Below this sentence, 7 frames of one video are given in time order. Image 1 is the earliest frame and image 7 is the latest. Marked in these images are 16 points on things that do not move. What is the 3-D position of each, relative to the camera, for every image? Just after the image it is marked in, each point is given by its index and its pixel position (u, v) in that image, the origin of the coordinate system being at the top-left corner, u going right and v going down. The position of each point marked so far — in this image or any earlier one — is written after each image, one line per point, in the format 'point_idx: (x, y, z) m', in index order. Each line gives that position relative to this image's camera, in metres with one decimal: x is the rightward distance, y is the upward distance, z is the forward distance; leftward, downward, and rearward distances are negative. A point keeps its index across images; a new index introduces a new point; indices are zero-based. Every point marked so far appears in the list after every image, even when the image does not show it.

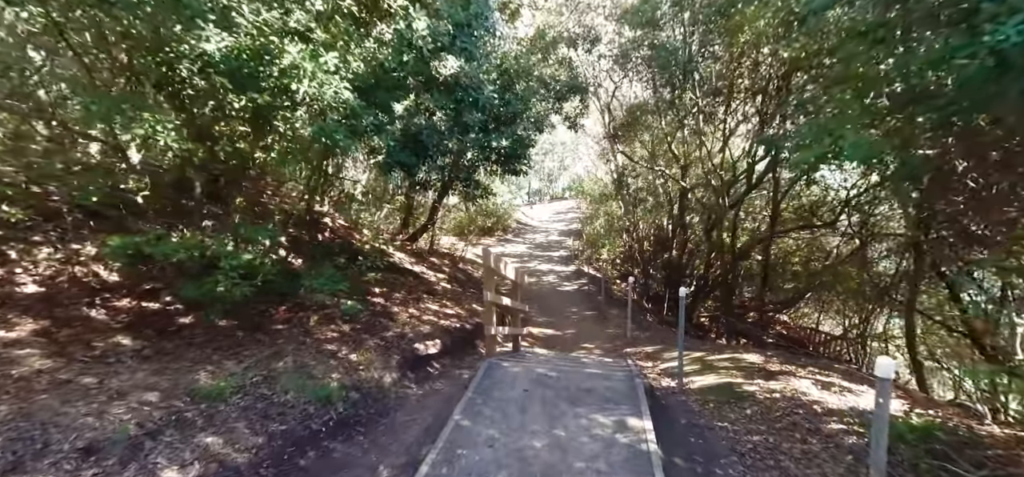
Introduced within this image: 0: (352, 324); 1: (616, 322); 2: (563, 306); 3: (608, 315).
0: (-1.9, -1.0, +5.5) m
1: (+2.4, -1.9, +10.4) m
2: (+1.4, -1.8, +12.5) m
3: (+2.3, -1.9, +11.2) m
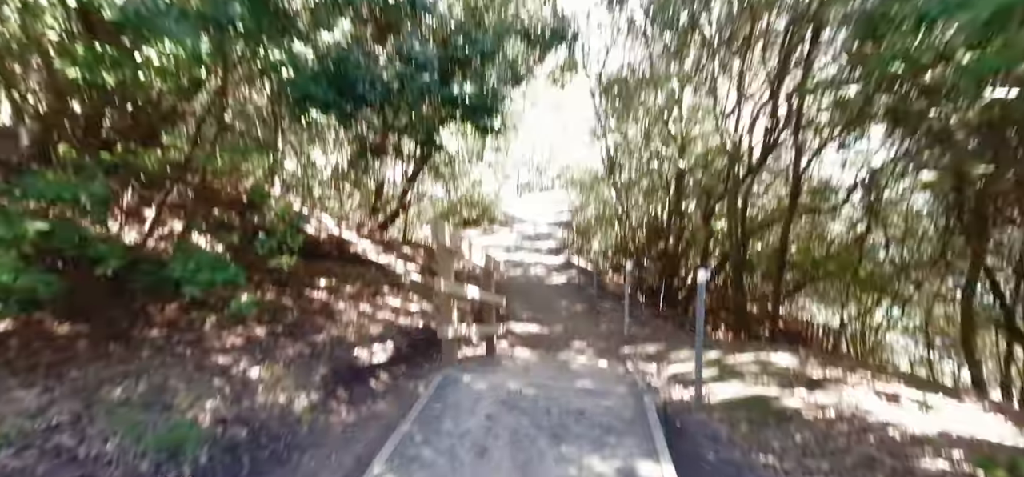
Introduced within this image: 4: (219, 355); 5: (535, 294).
0: (-2.2, -0.8, +4.2) m
1: (+2.0, -1.6, +9.2) m
2: (+1.0, -1.5, +11.3) m
3: (+1.9, -1.5, +10.0) m
4: (-2.2, -0.9, +3.5) m
5: (+0.6, -1.4, +11.9) m
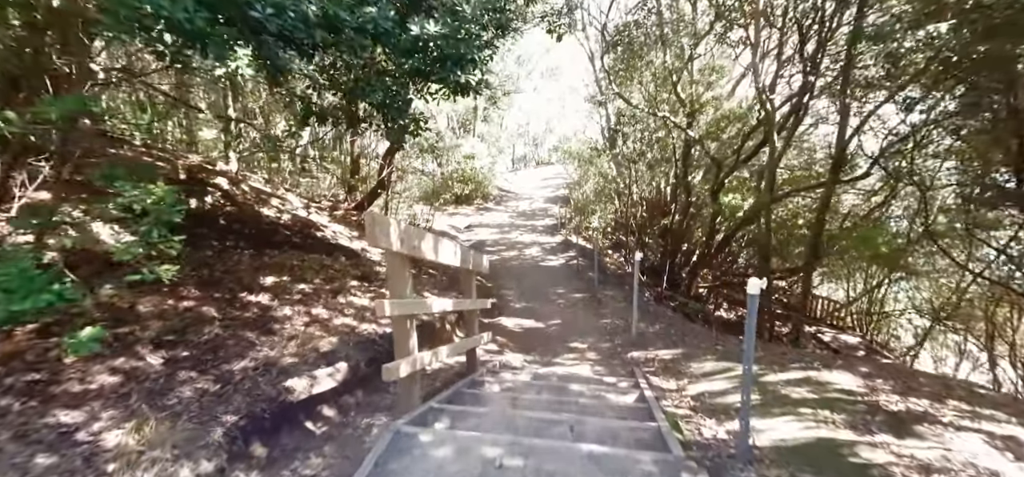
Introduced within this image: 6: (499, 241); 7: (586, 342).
0: (-2.4, -0.8, +3.2) m
1: (+1.8, -1.2, +8.2) m
2: (+0.8, -1.1, +10.2) m
3: (+1.8, -1.1, +9.0) m
4: (-2.3, -0.9, +2.4) m
5: (+0.4, -1.0, +10.9) m
6: (-0.4, -0.1, +15.9) m
7: (+1.0, -1.4, +6.4) m
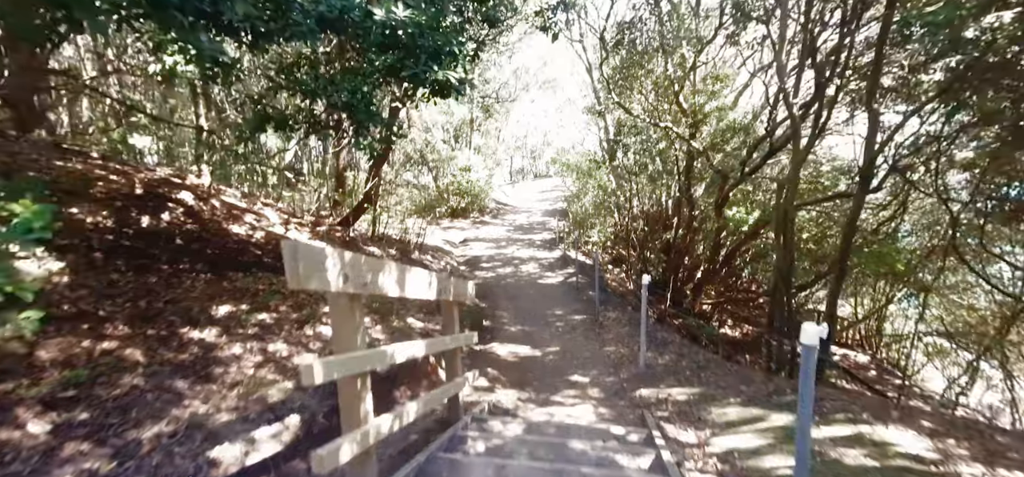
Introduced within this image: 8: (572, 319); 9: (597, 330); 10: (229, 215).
0: (-2.5, -1.0, +2.5) m
1: (+1.7, -1.6, +7.6) m
2: (+0.7, -1.4, +9.6) m
3: (+1.7, -1.5, +8.3) m
4: (-2.4, -1.0, +1.7) m
5: (+0.3, -1.3, +10.2) m
6: (-0.6, -0.6, +15.2) m
7: (+0.9, -1.7, +5.7) m
8: (+1.1, -1.5, +8.6) m
9: (+1.4, -1.5, +7.8) m
10: (-4.4, +0.4, +7.2) m
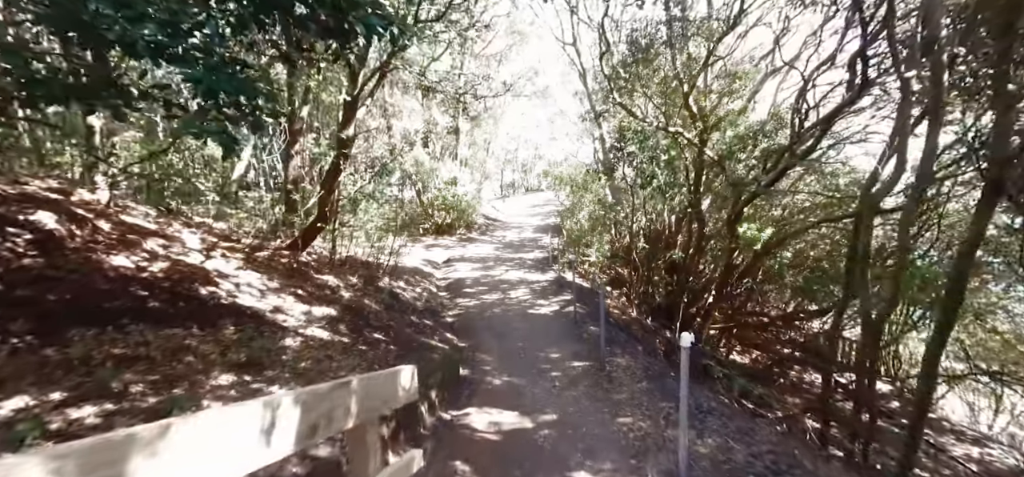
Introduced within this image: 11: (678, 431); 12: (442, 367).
0: (-2.6, -1.2, +0.8) m
1: (+1.5, -1.9, +5.9) m
2: (+0.4, -1.9, +7.9) m
3: (+1.4, -1.9, +6.6) m
4: (-2.5, -1.3, 0.0) m
5: (+0.1, -1.8, +8.5) m
6: (-0.9, -1.2, +13.5) m
7: (+0.8, -2.0, +4.0) m
8: (+0.9, -1.9, +6.9) m
9: (+1.2, -1.9, +6.1) m
10: (-4.6, 0.0, +5.4) m
11: (+1.8, -2.1, +5.0) m
12: (-0.9, -1.7, +5.9) m
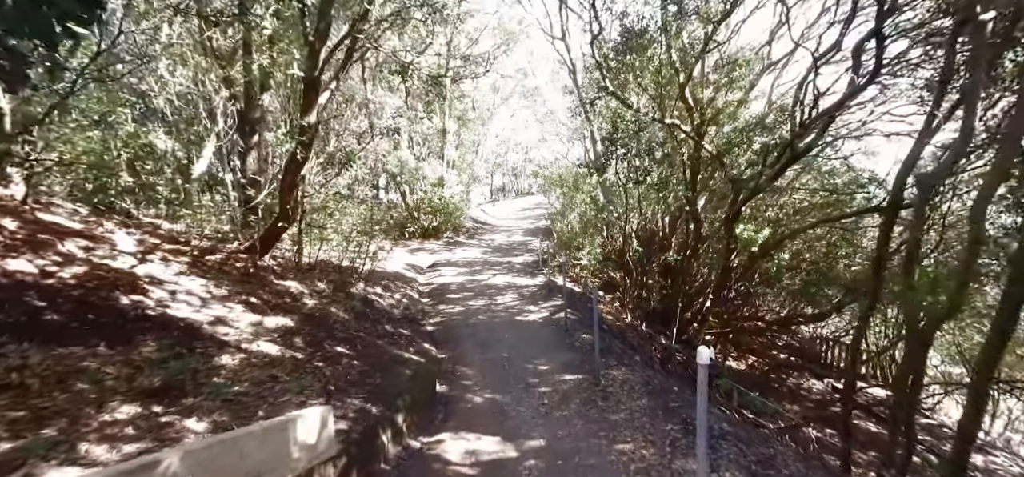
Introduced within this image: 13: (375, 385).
0: (-2.7, -1.1, 0.0) m
1: (+1.3, -1.9, +5.1) m
2: (+0.2, -1.8, +7.1) m
3: (+1.2, -1.8, +5.8) m
4: (-2.6, -1.2, -0.8) m
5: (-0.2, -1.8, +7.7) m
6: (-1.3, -1.3, +12.8) m
7: (+0.6, -2.0, +3.3) m
8: (+0.7, -1.9, +6.1) m
9: (+1.0, -1.9, +5.3) m
10: (-4.8, 0.0, +4.6) m
11: (+1.6, -2.1, +4.3) m
12: (-1.1, -1.6, +5.1) m
13: (-1.4, -1.5, +4.7) m
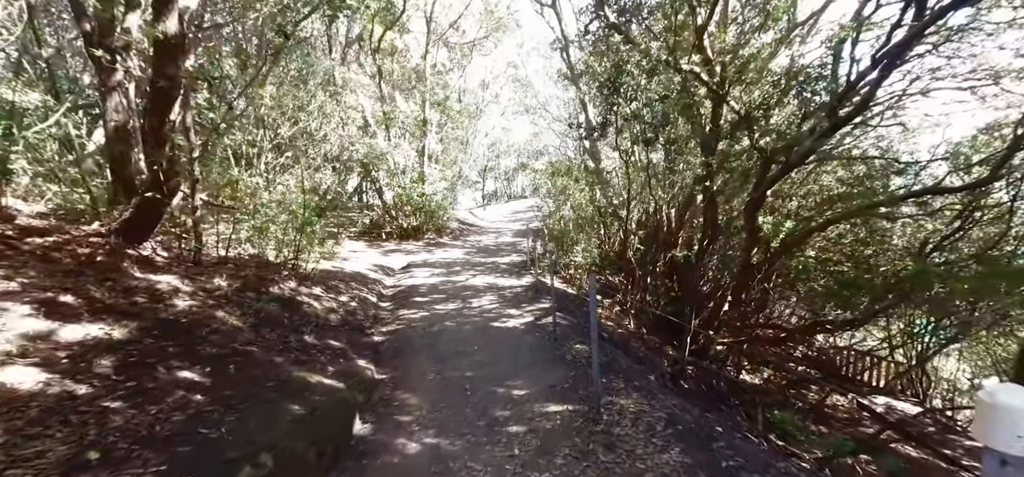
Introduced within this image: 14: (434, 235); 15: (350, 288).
0: (-3.0, -0.7, -2.1) m
1: (+0.9, -1.5, +3.1) m
2: (-0.2, -1.6, +5.1) m
3: (+0.8, -1.5, +3.8) m
4: (-3.0, -0.8, -2.9) m
5: (-0.6, -1.5, +5.7) m
6: (-1.7, -1.1, +10.7) m
7: (+0.2, -1.6, +1.2) m
8: (+0.3, -1.6, +4.1) m
9: (+0.6, -1.6, +3.3) m
10: (-5.2, +0.3, +2.5) m
11: (+1.3, -1.7, +2.2) m
12: (-1.5, -1.3, +3.1) m
13: (-1.8, -1.2, +2.7) m
14: (-3.5, +0.2, +20.3) m
15: (-3.2, -1.0, +9.2) m
